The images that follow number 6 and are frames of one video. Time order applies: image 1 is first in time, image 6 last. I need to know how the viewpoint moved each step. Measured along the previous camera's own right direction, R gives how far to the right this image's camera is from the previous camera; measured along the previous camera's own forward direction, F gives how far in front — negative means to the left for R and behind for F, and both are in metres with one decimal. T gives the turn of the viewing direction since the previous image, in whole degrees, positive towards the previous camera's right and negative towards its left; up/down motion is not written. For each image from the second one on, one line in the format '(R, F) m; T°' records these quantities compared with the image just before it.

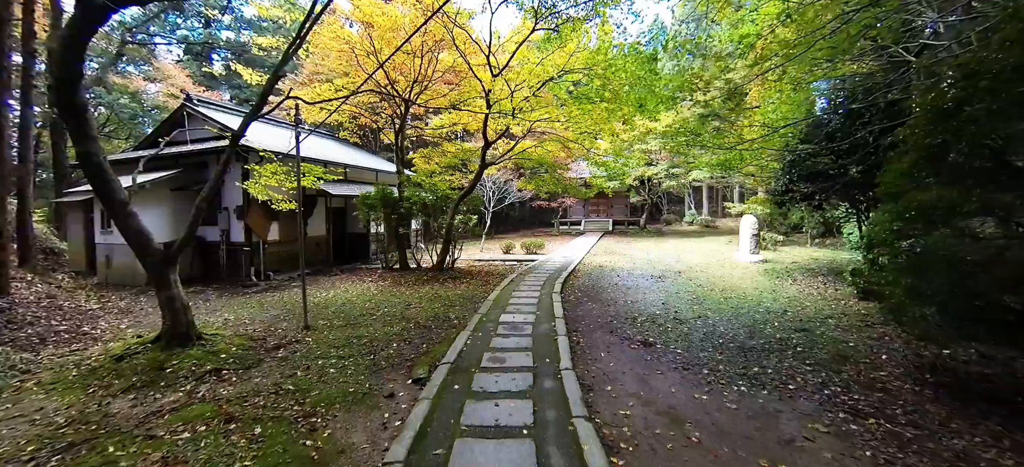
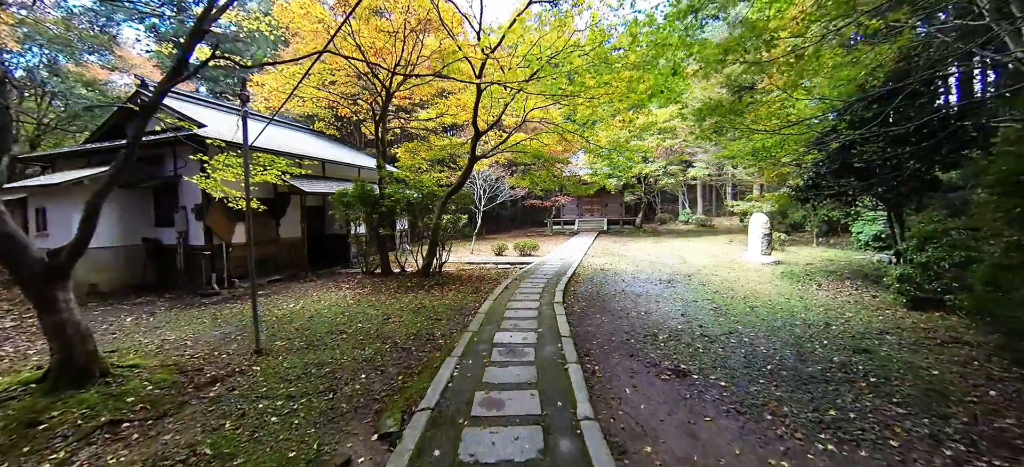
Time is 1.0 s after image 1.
(-0.1, +0.7) m; +1°
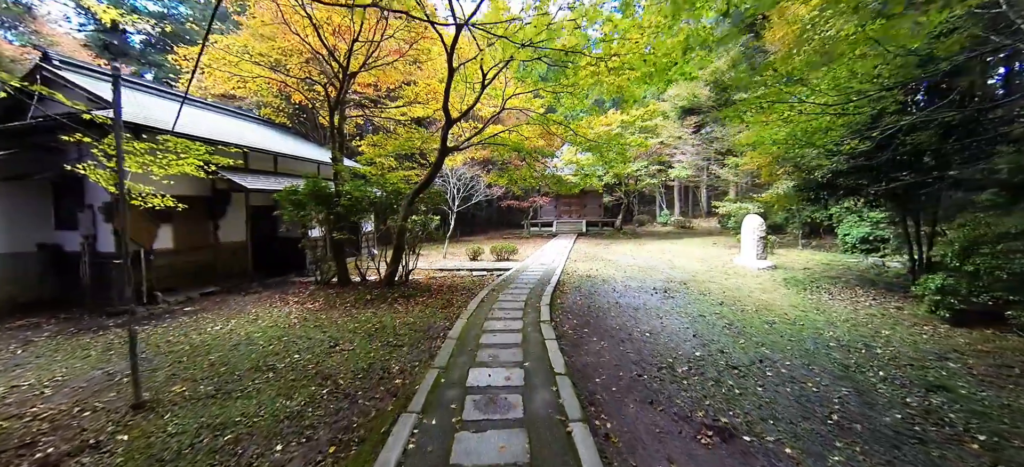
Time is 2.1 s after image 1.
(0.0, +0.8) m; +4°
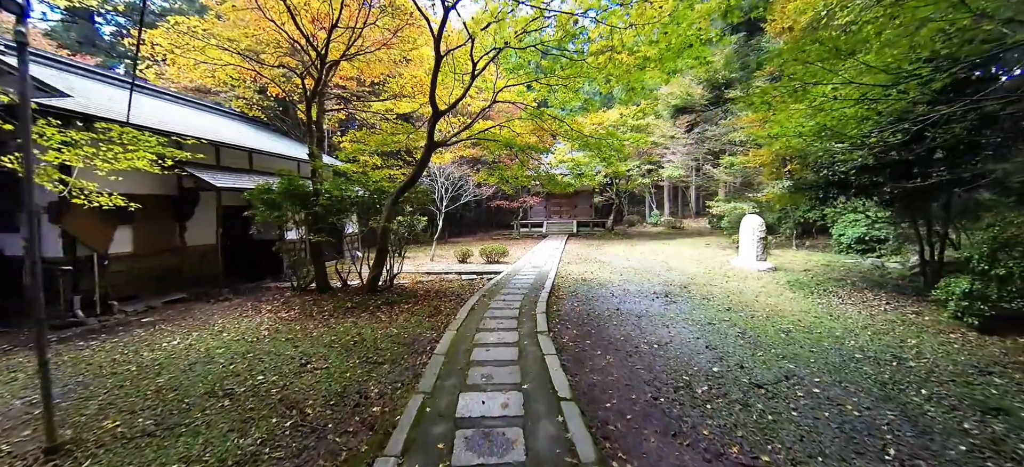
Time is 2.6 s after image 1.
(-0.1, +0.4) m; +2°
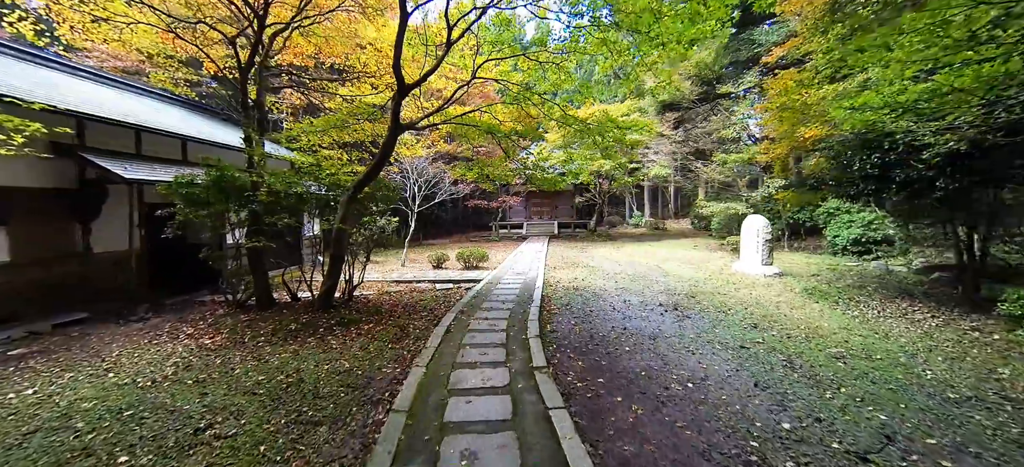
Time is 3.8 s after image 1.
(-0.1, +0.9) m; +4°
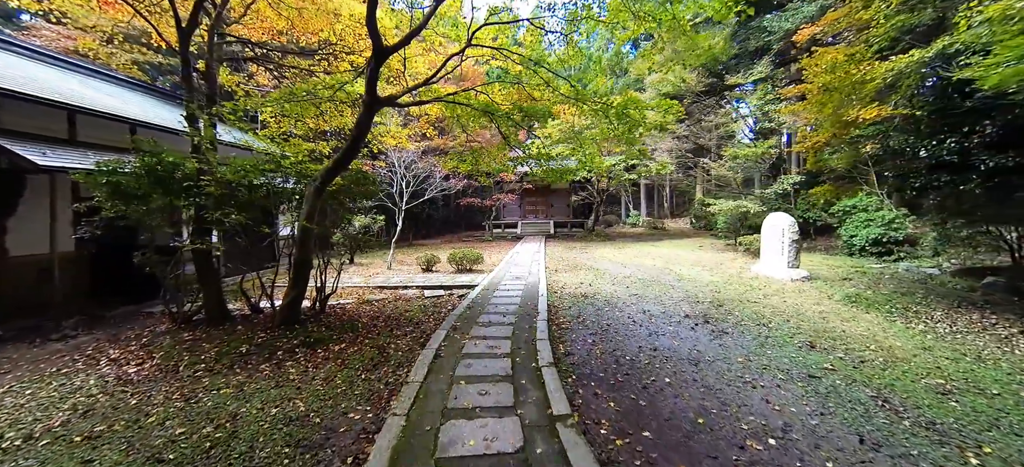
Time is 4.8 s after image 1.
(-0.1, +0.7) m; +1°
